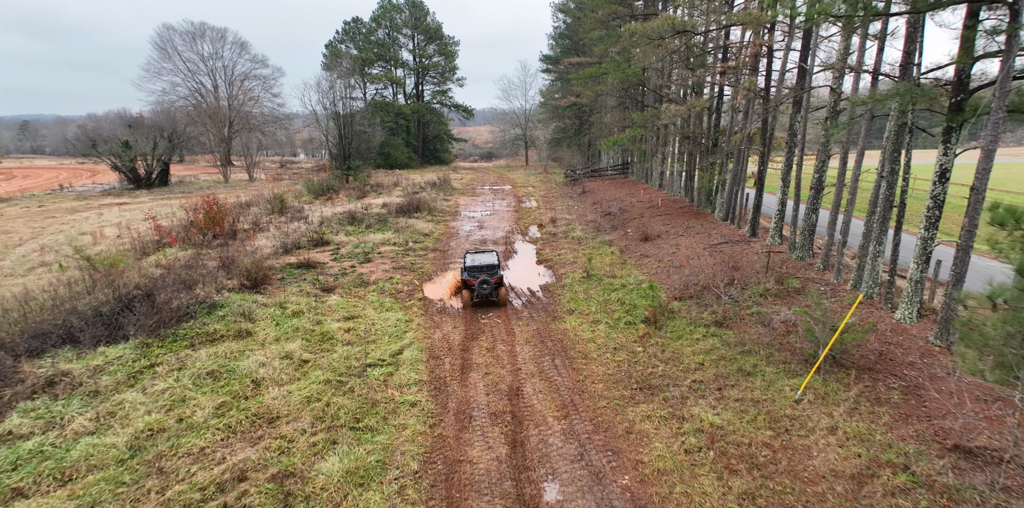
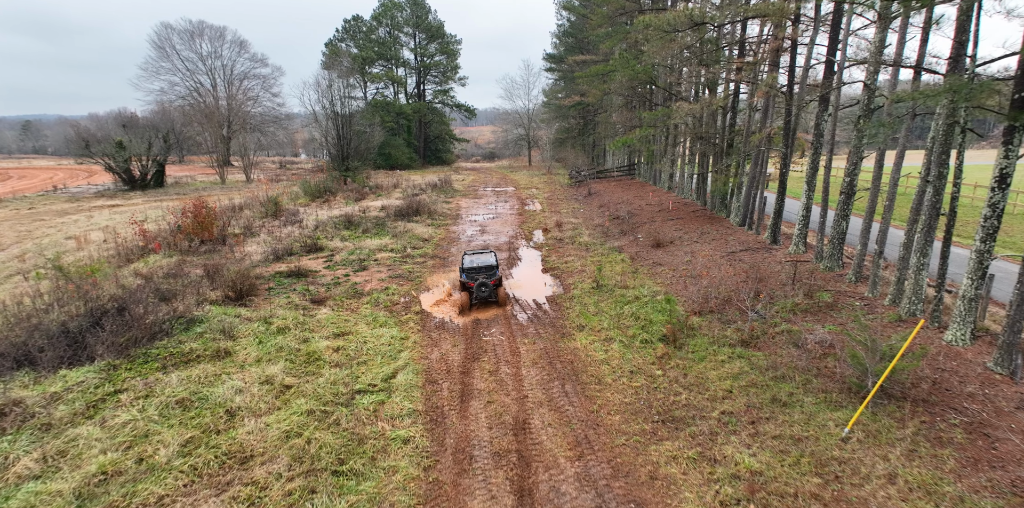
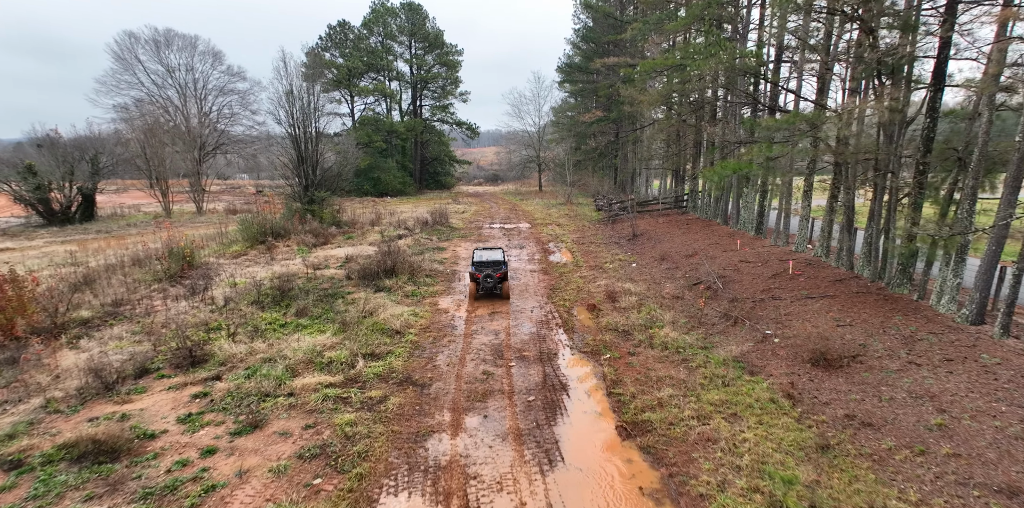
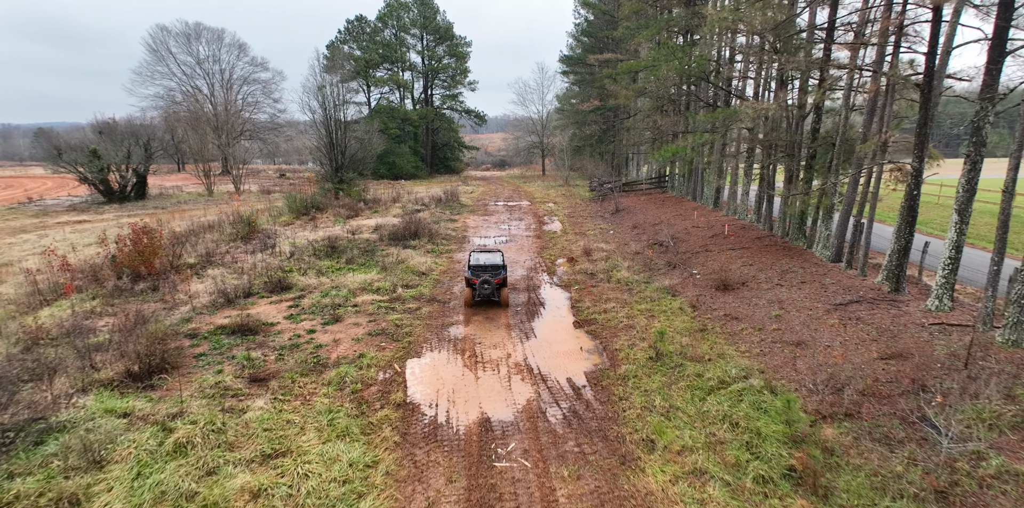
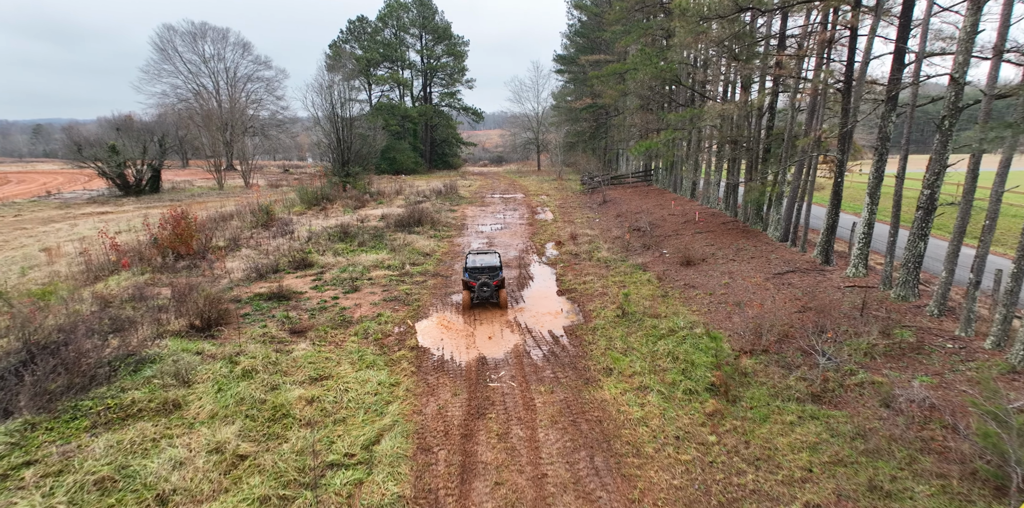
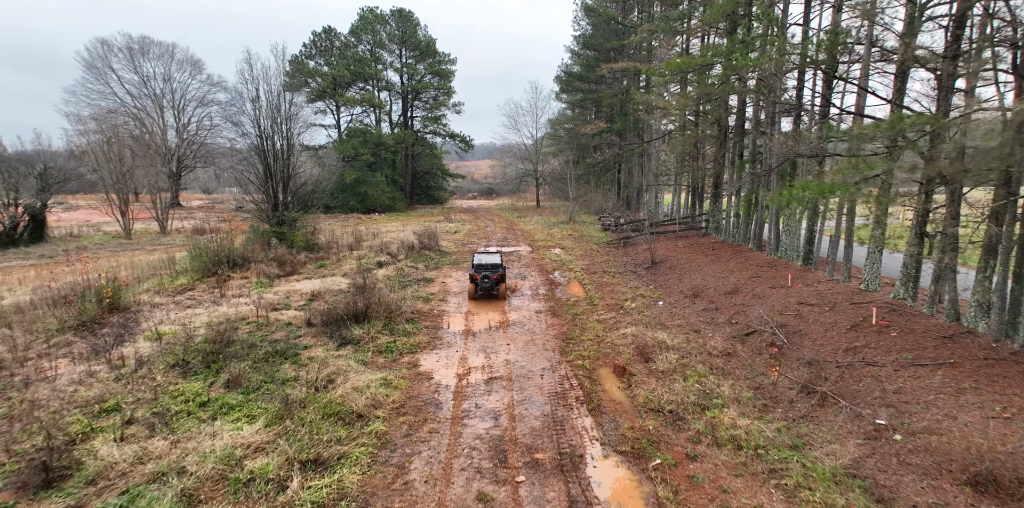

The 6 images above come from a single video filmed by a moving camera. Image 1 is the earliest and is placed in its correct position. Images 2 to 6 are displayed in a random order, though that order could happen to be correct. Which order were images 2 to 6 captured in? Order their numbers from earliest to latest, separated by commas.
2, 5, 4, 3, 6
